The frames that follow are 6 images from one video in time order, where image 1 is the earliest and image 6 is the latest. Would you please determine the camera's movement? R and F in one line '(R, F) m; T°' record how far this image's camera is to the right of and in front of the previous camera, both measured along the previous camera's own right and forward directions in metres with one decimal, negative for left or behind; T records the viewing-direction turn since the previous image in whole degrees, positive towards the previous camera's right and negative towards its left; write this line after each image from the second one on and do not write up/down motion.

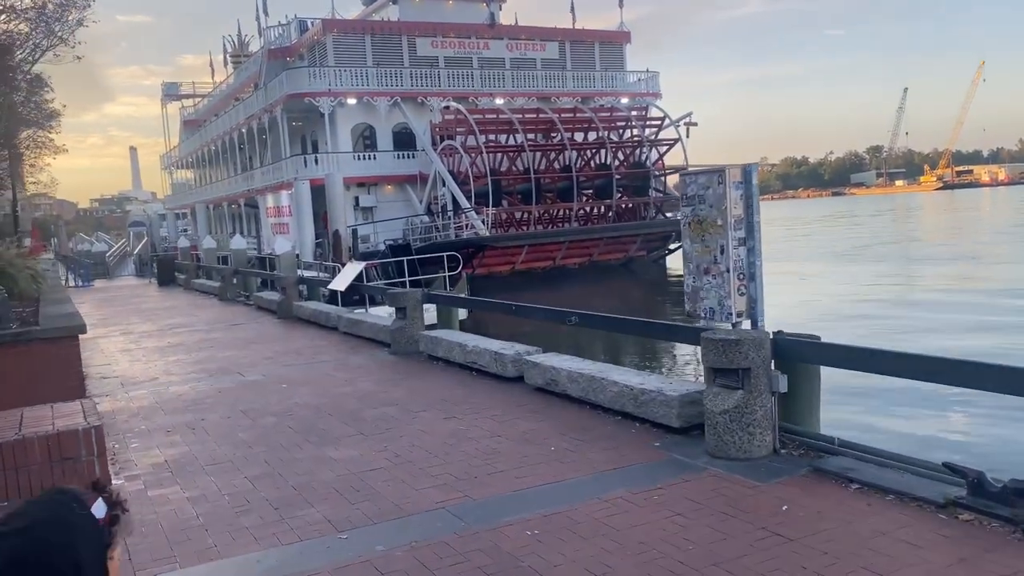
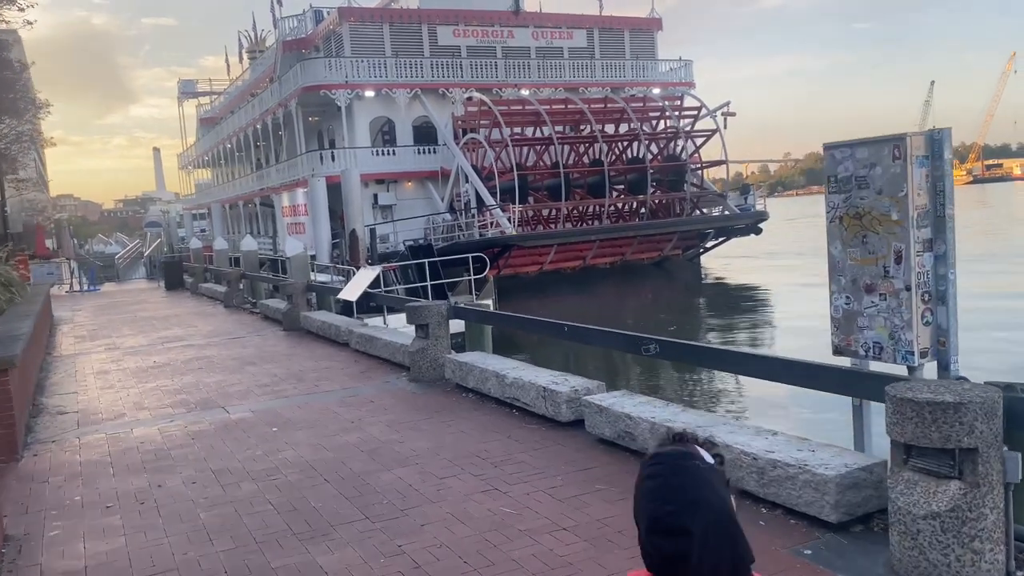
(-0.2, +1.7) m; -1°
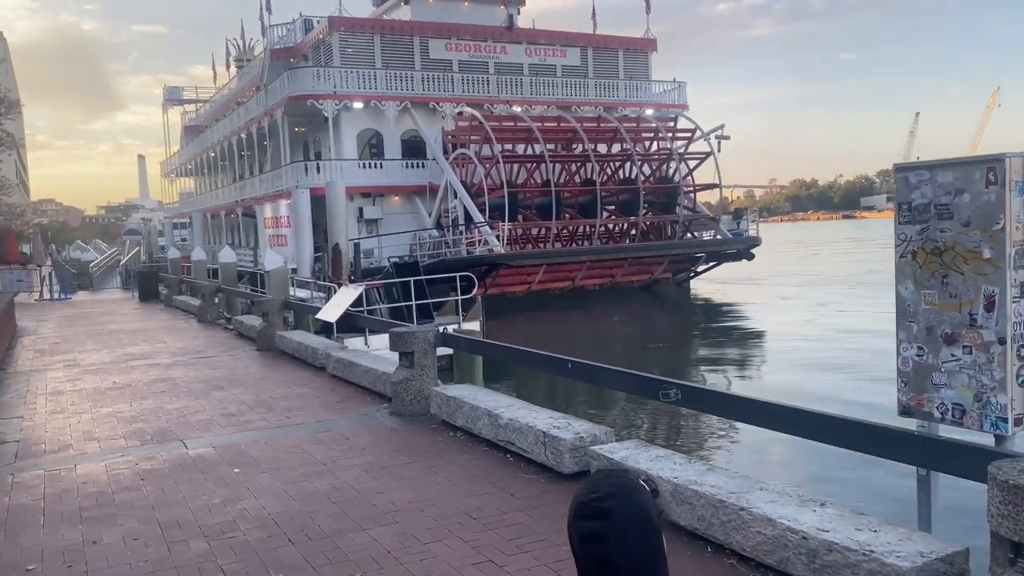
(-0.1, +0.7) m; +1°
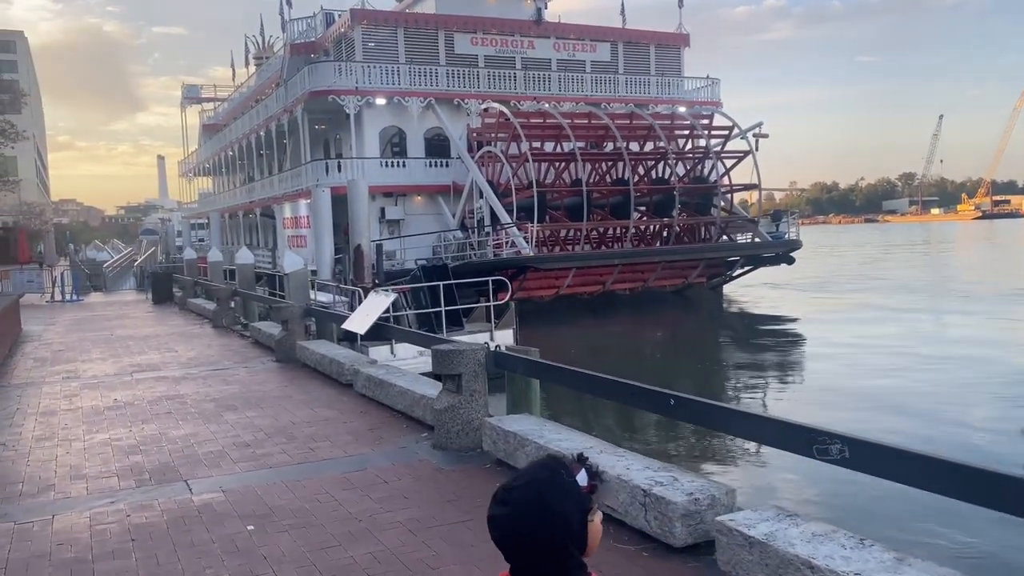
(-0.4, +1.1) m; -1°
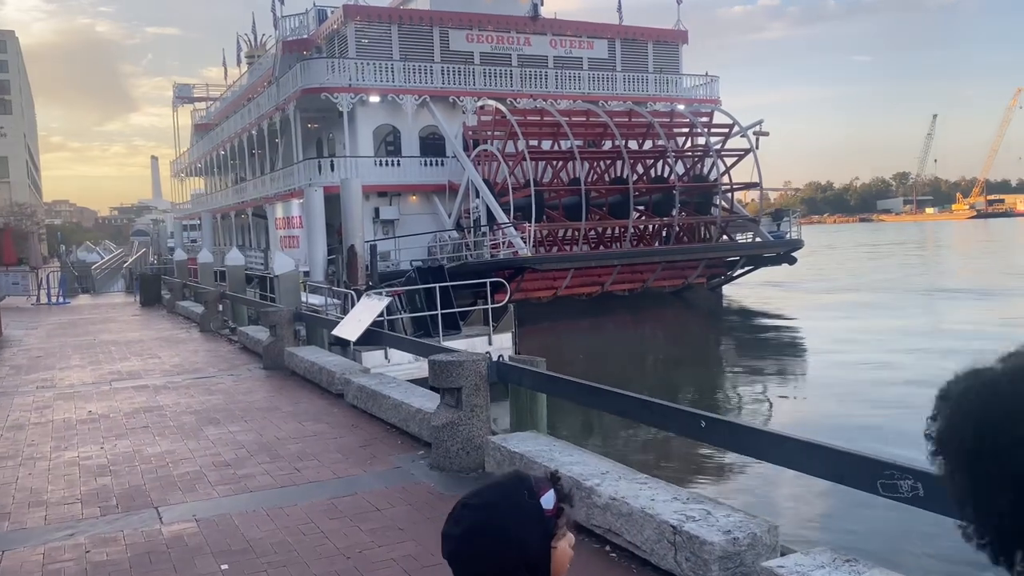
(-0.1, +0.5) m; 0°
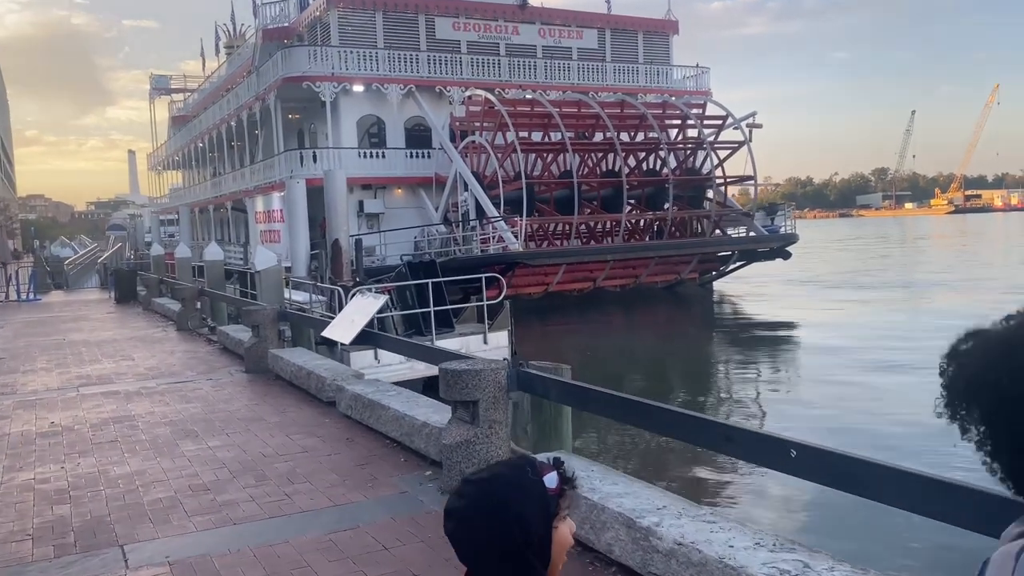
(-0.2, +0.7) m; +1°
